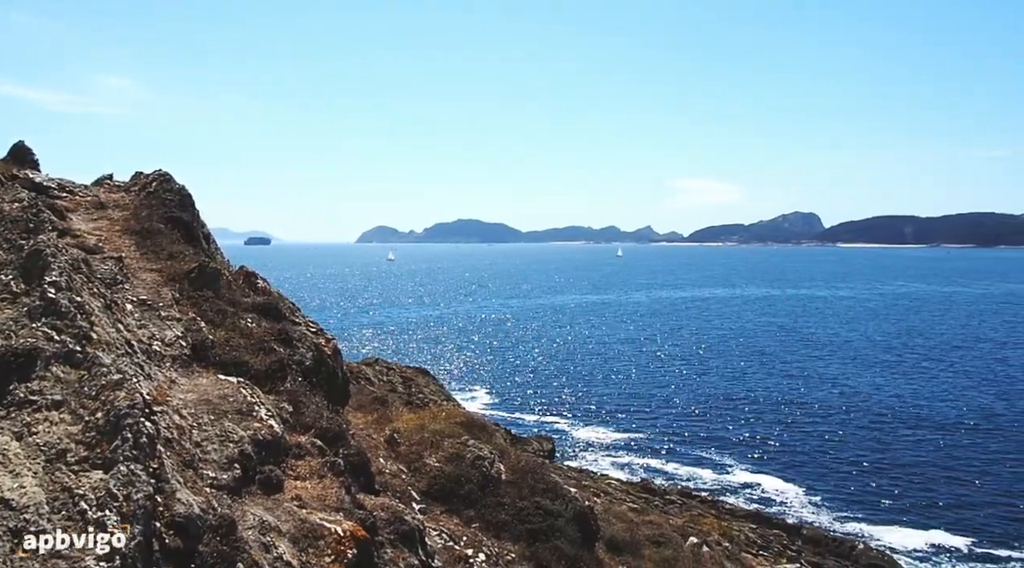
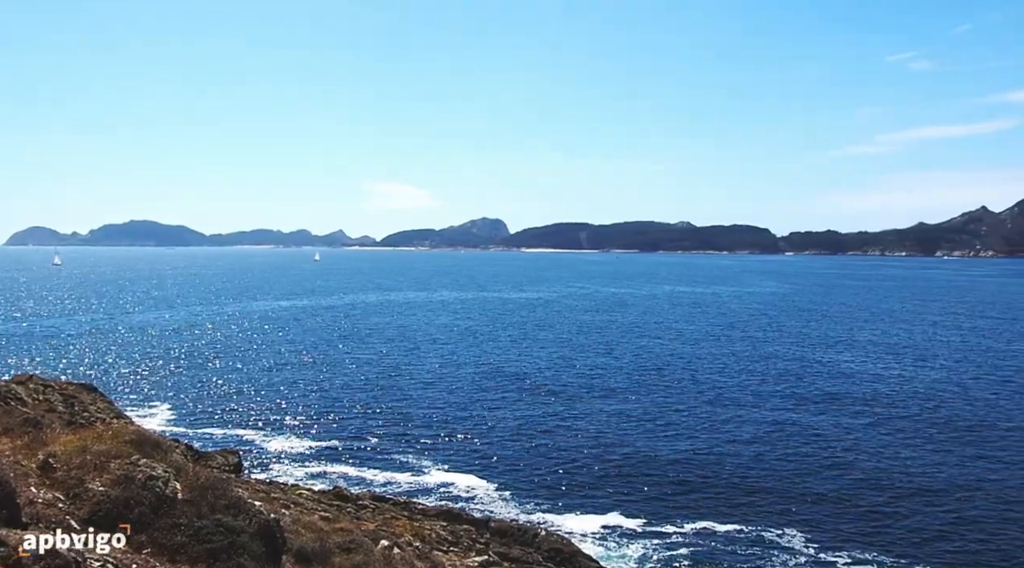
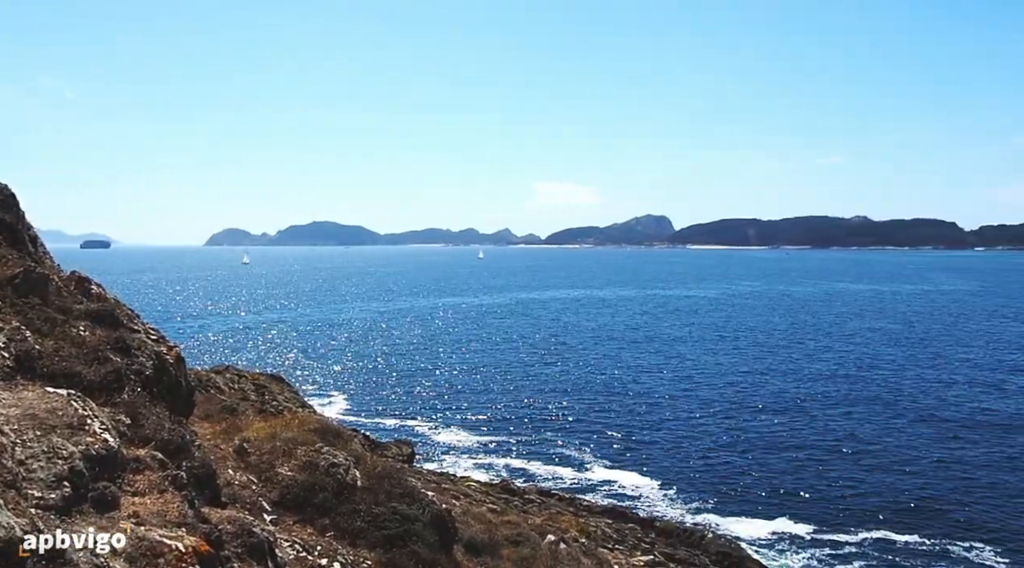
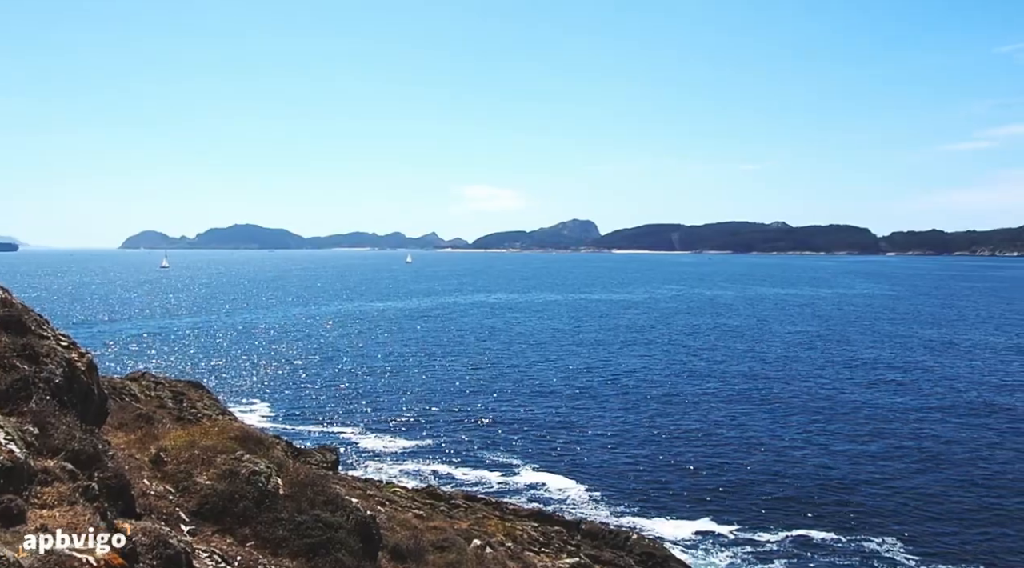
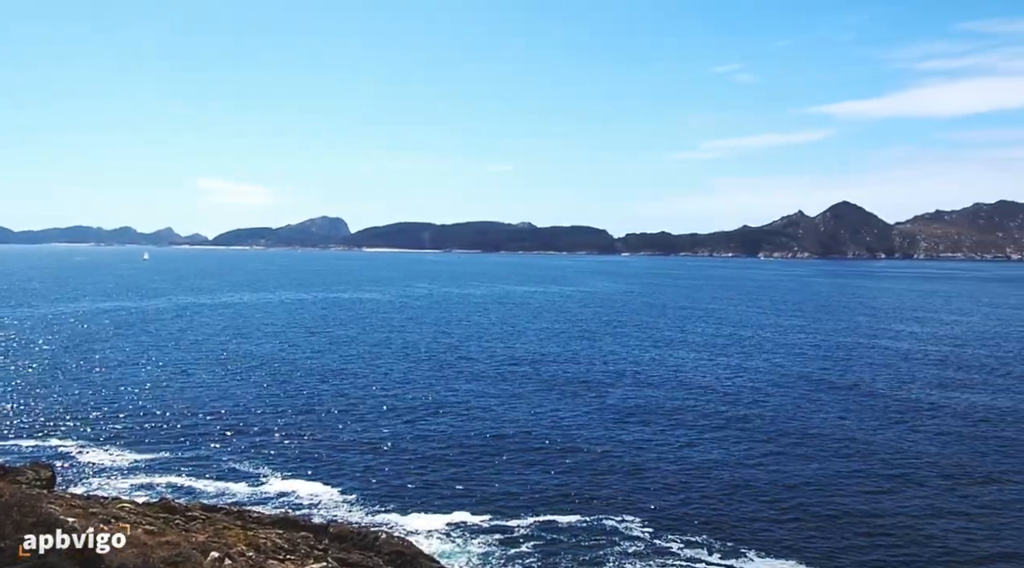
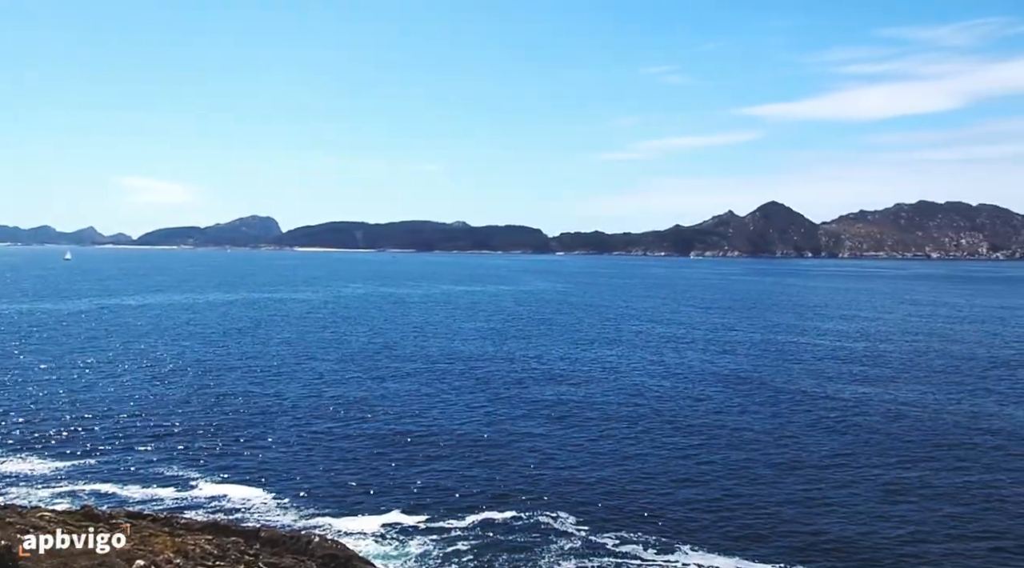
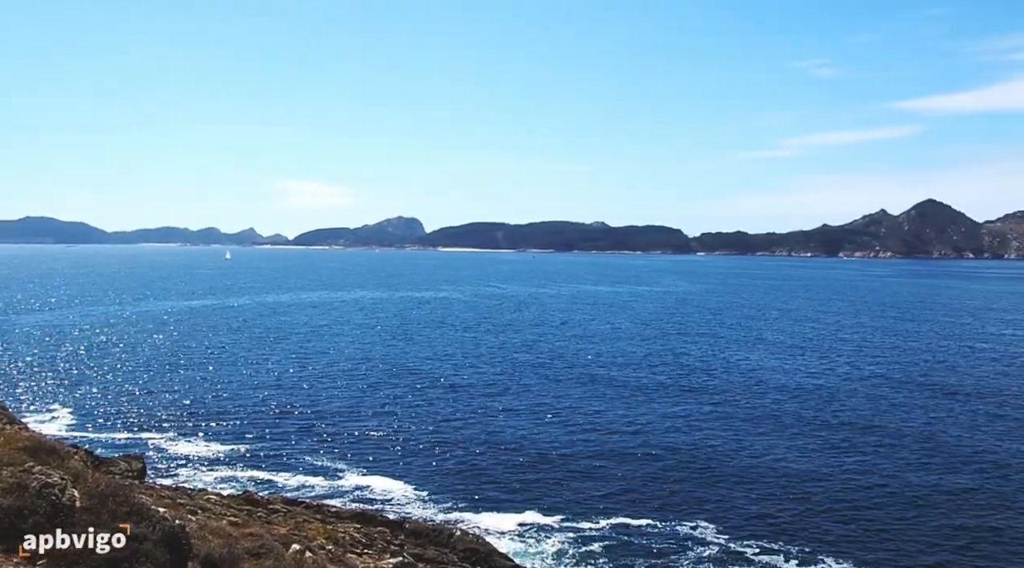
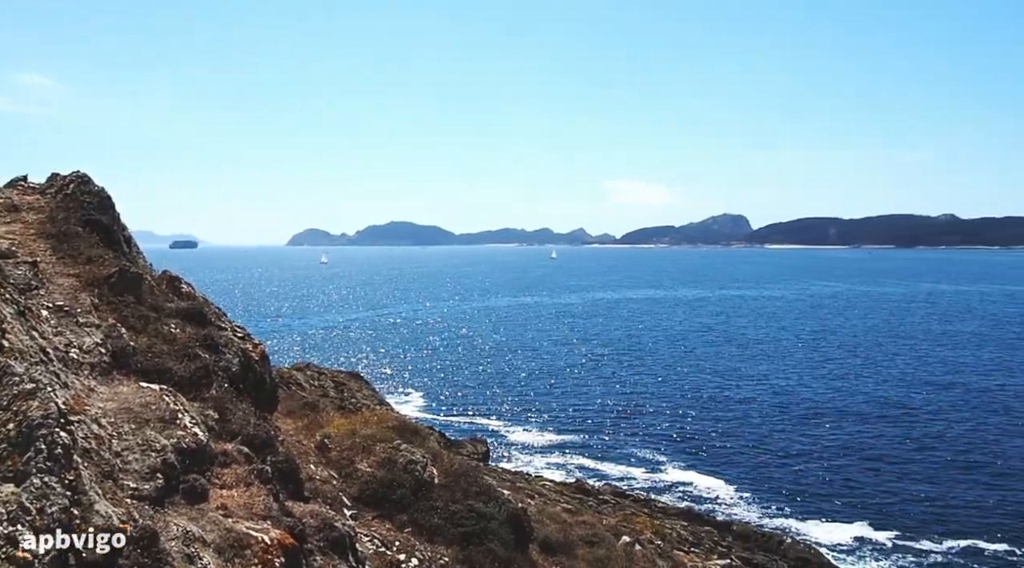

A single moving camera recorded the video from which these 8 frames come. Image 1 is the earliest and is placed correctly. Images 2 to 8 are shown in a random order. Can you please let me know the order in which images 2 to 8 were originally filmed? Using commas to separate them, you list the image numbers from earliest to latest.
8, 3, 4, 2, 7, 5, 6
